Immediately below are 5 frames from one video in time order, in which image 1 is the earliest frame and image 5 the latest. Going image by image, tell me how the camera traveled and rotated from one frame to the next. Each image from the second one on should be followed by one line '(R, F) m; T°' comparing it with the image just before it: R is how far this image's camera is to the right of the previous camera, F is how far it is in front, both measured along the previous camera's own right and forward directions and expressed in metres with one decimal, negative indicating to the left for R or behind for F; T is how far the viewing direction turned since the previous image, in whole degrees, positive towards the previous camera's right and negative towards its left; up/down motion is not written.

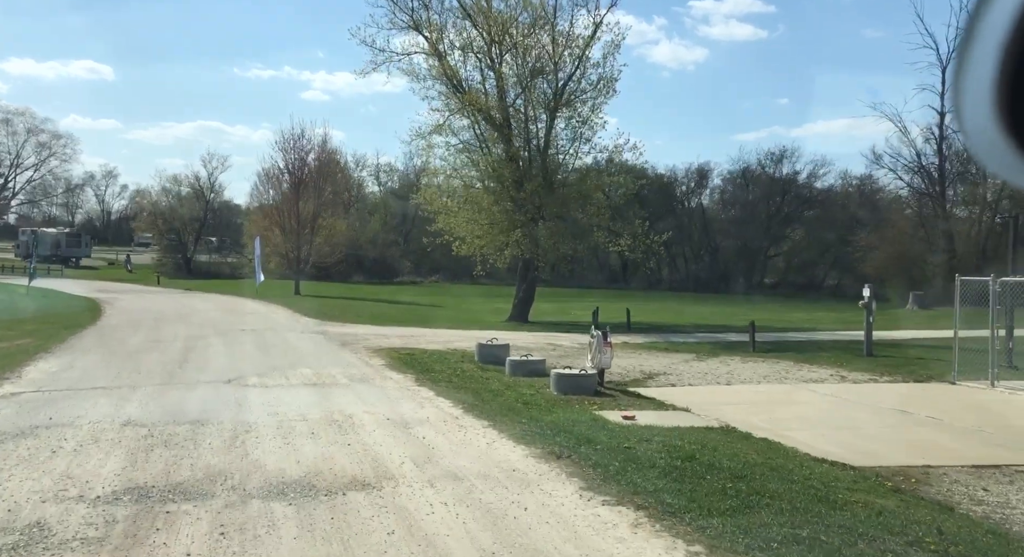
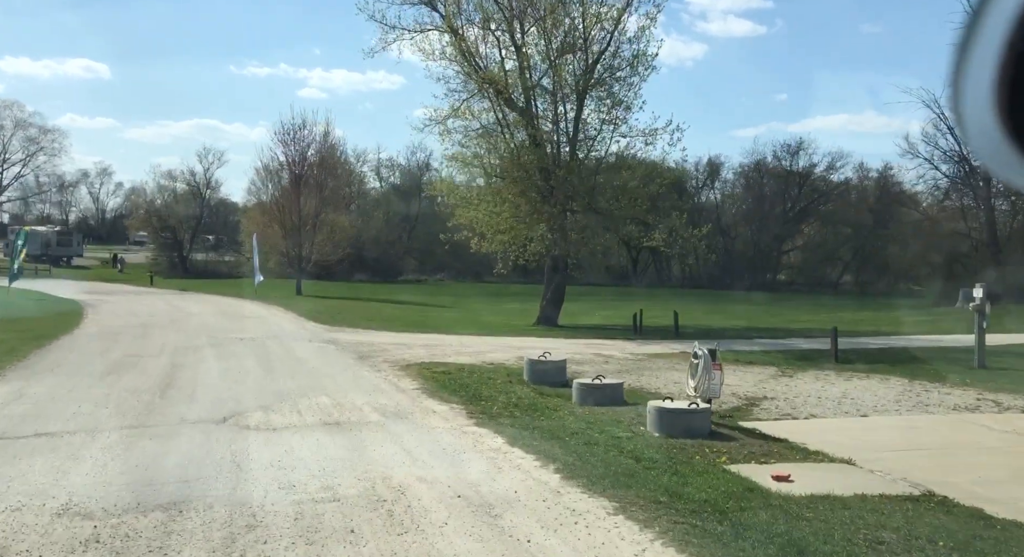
(-0.9, +3.9) m; 0°
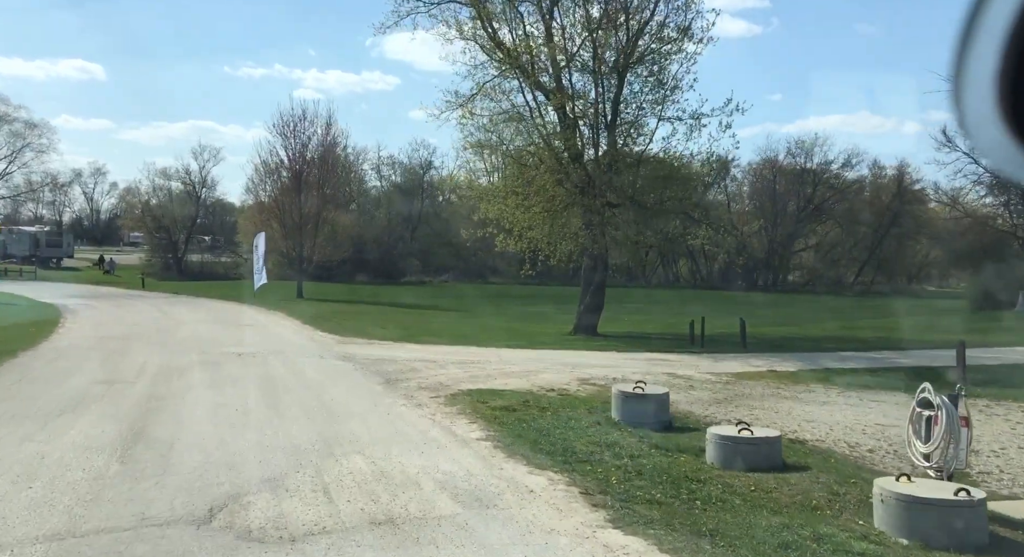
(-1.1, +4.5) m; 0°
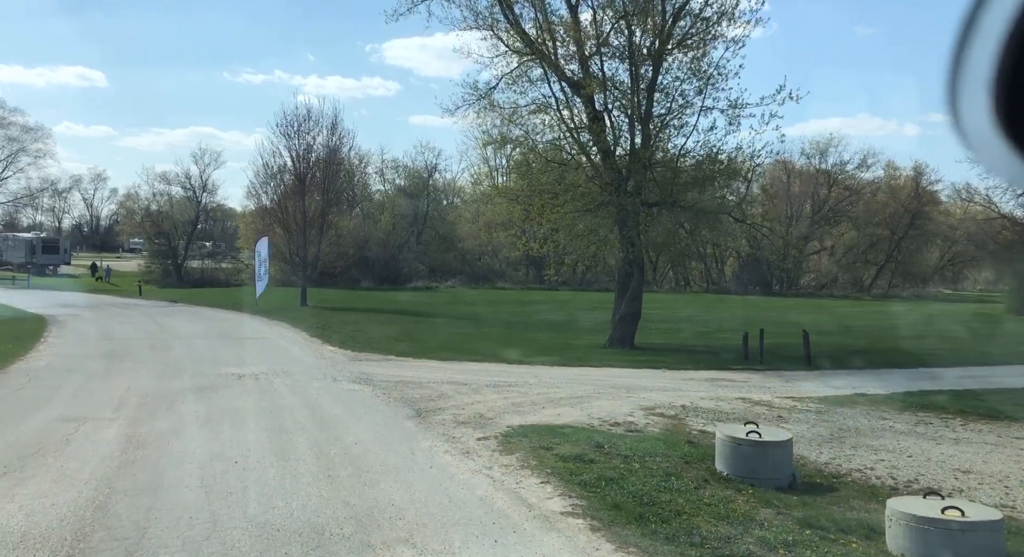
(-0.7, +3.0) m; 0°
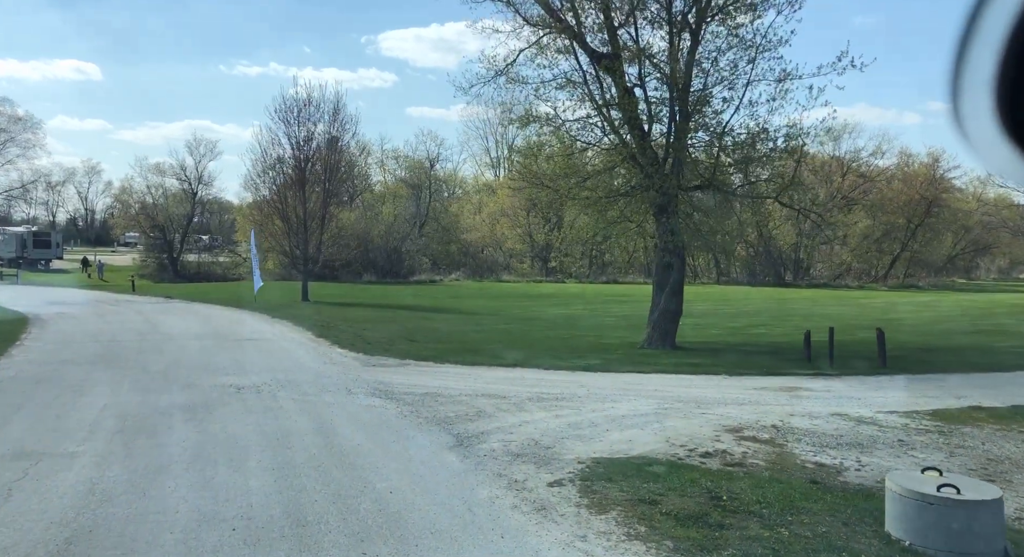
(-0.7, +2.9) m; 0°
